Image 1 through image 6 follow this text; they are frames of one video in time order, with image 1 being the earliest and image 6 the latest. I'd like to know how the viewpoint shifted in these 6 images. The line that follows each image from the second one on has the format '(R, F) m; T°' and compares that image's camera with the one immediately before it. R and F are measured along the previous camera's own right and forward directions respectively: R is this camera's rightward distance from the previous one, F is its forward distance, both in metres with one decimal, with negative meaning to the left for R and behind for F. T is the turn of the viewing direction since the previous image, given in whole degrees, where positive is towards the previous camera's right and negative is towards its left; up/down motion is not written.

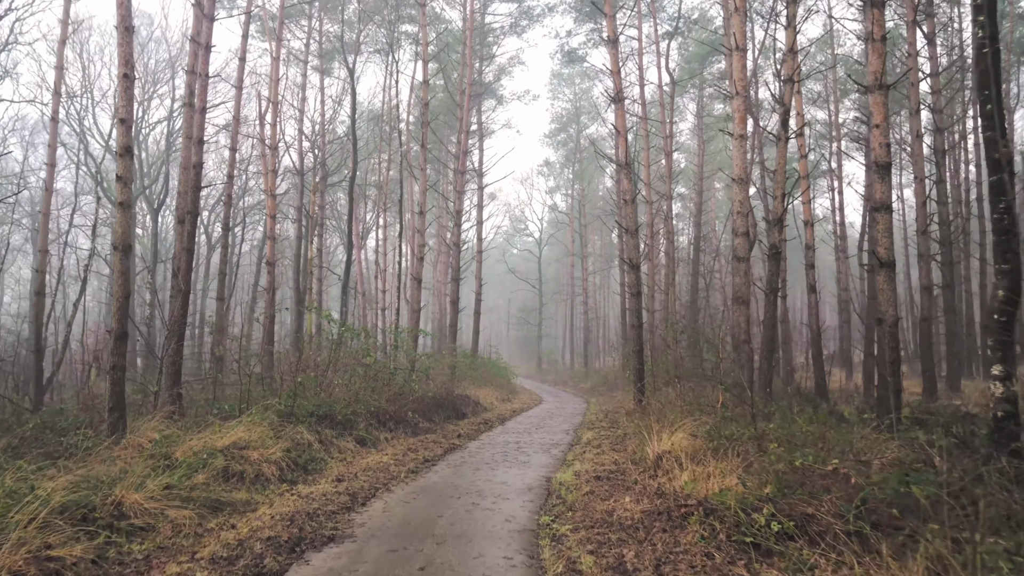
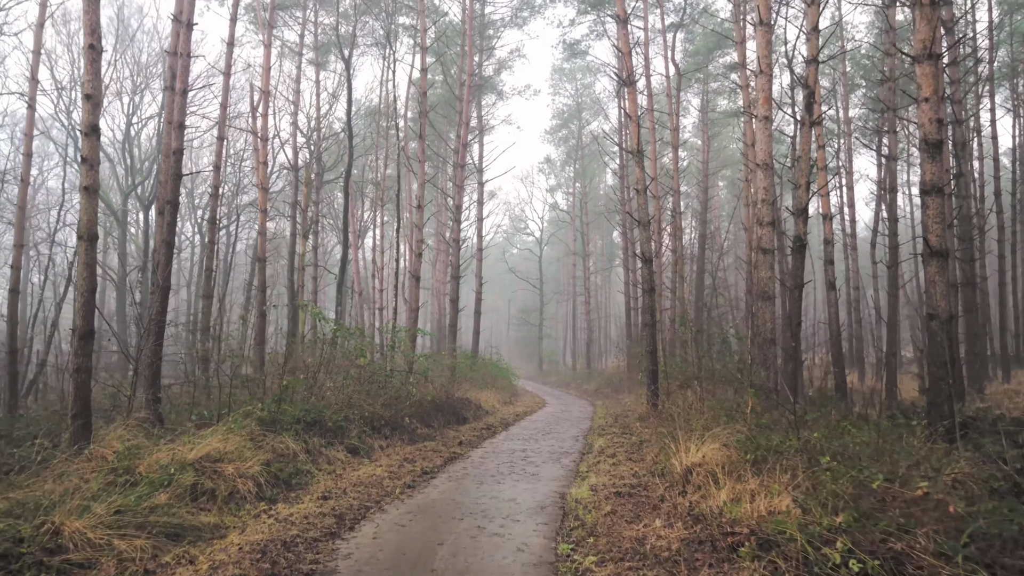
(-0.1, +0.6) m; 0°
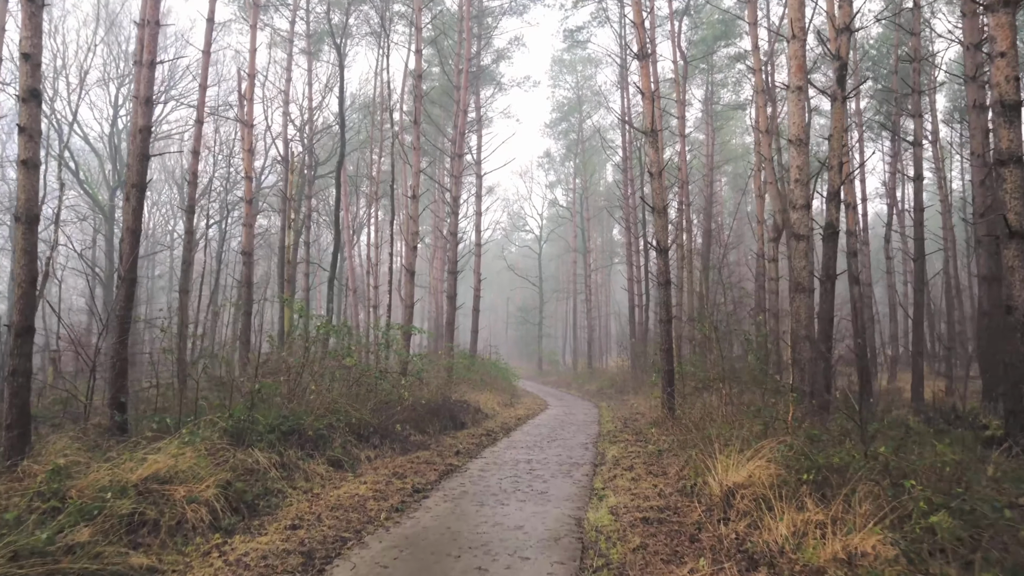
(-0.1, +0.8) m; 0°
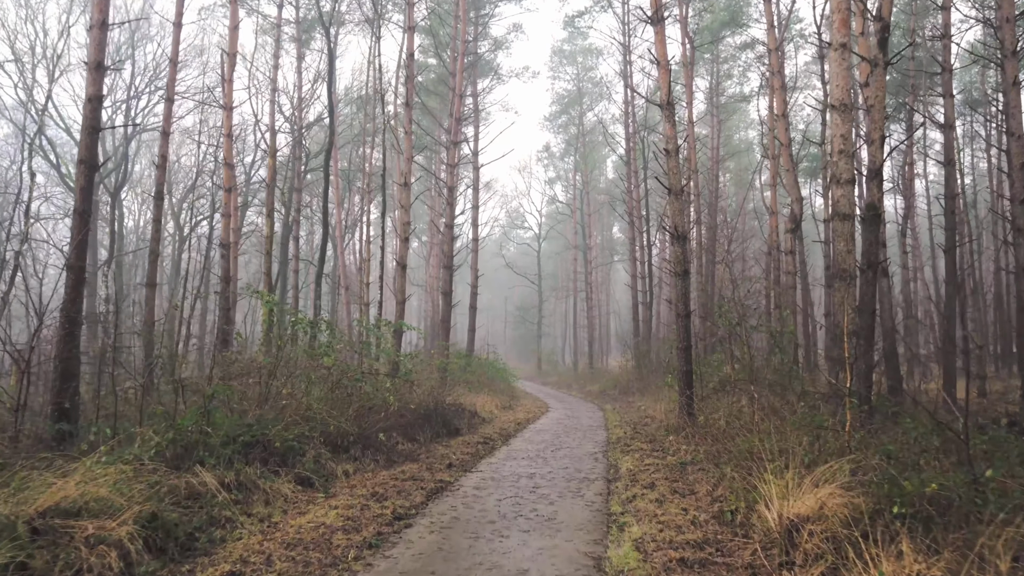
(0.0, +0.9) m; 0°
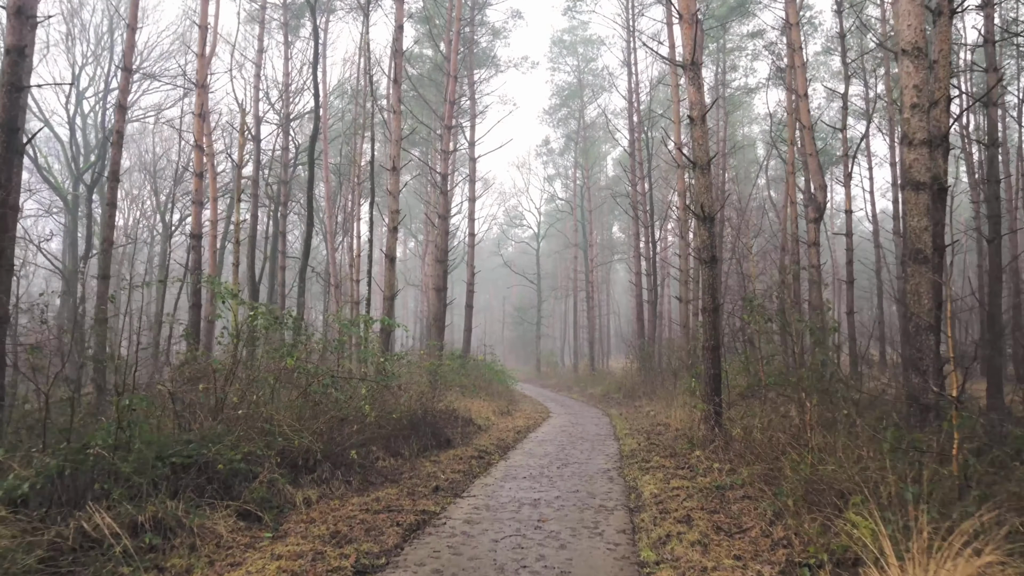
(0.0, +1.1) m; 0°
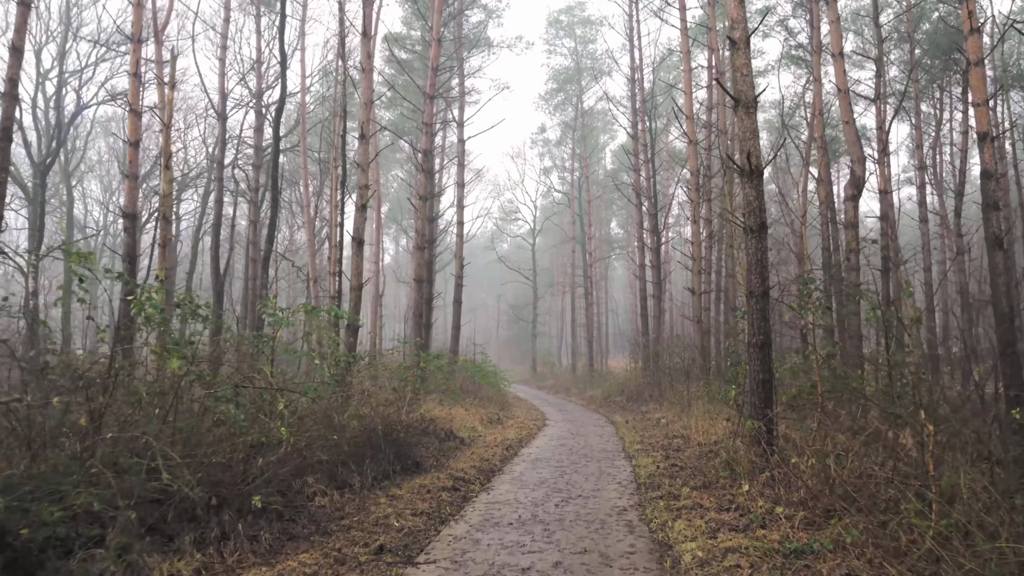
(+0.1, +1.6) m; 0°
